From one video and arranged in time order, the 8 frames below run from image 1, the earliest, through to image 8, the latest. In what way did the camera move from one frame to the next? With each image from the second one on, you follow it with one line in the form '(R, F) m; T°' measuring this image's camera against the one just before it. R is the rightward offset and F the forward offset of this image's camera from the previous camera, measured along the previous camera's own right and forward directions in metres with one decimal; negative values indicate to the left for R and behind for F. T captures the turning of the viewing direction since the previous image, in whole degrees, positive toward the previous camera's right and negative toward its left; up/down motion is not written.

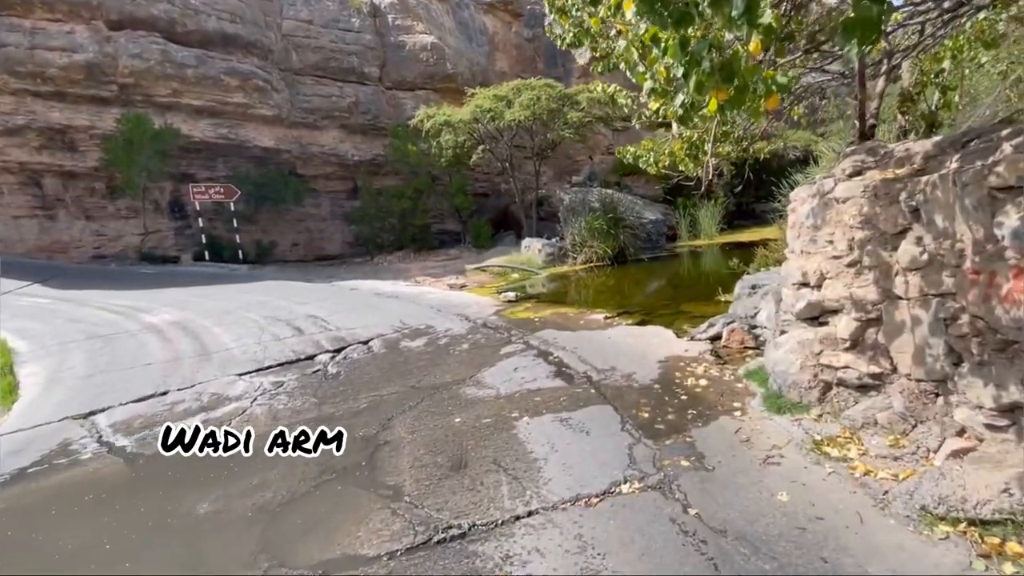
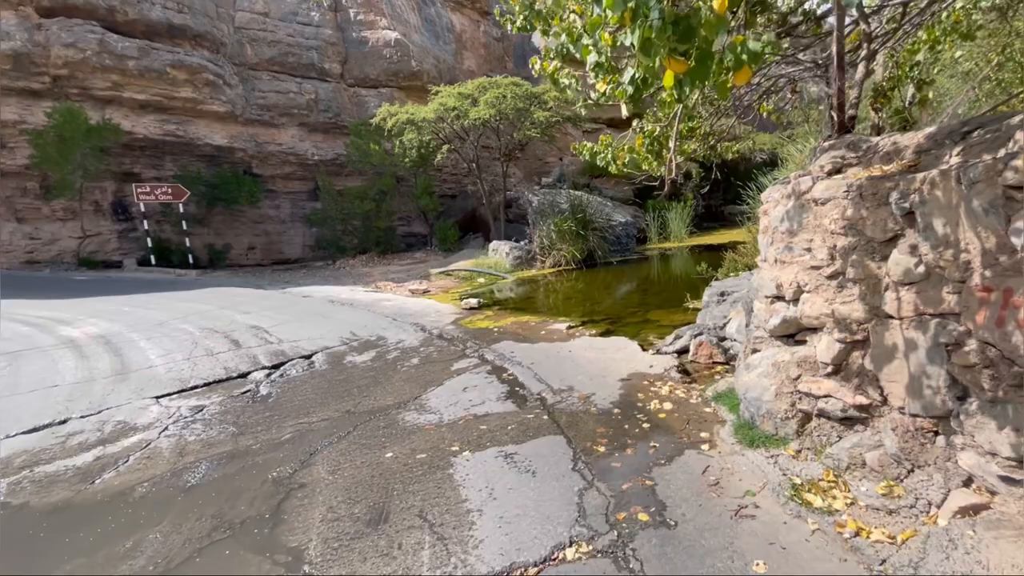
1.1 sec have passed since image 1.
(+0.2, +0.4) m; +3°
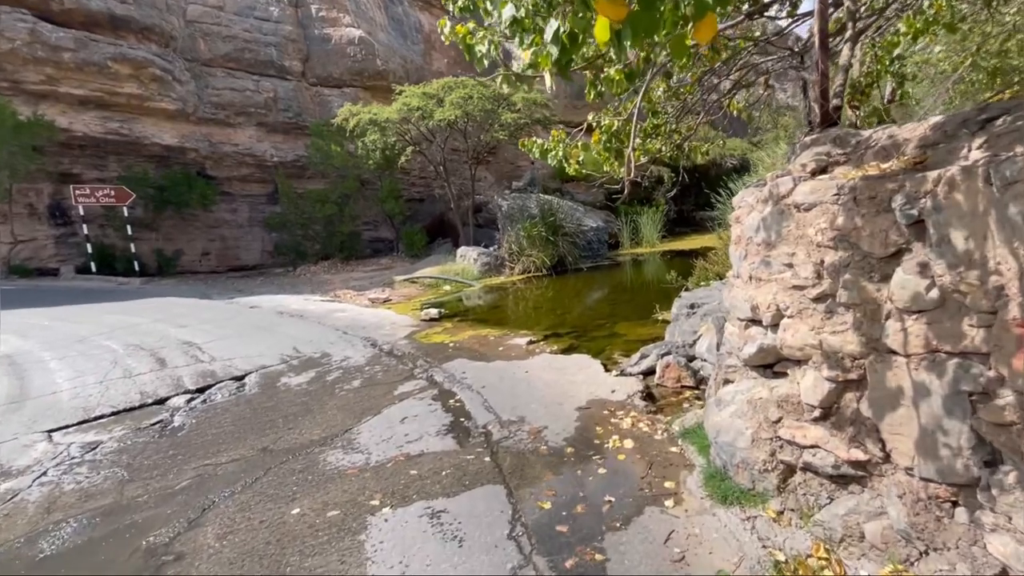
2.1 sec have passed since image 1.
(+0.2, +0.5) m; +3°
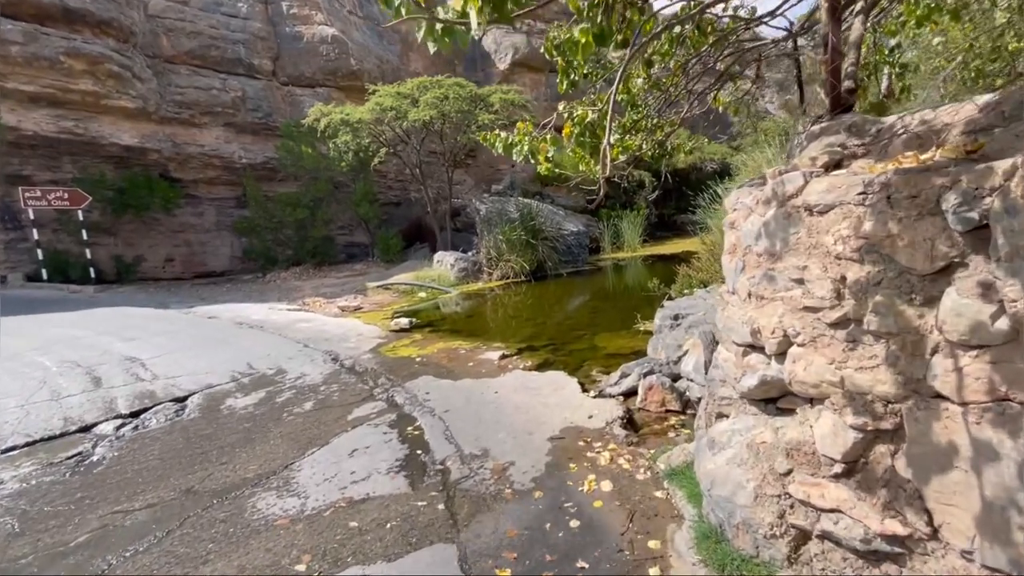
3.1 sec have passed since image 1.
(+0.1, +0.4) m; +2°
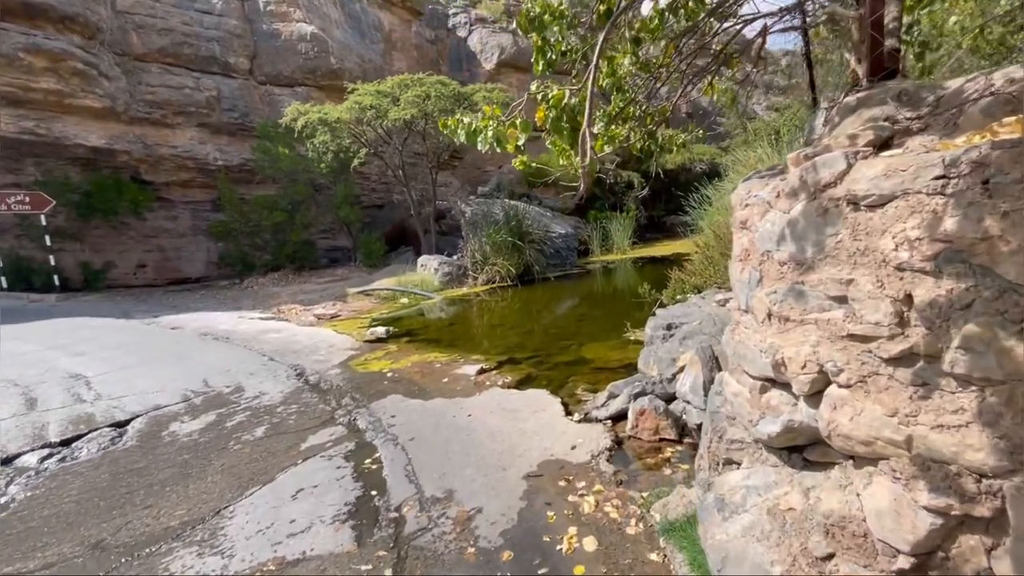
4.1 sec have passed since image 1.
(+0.1, +0.4) m; +1°
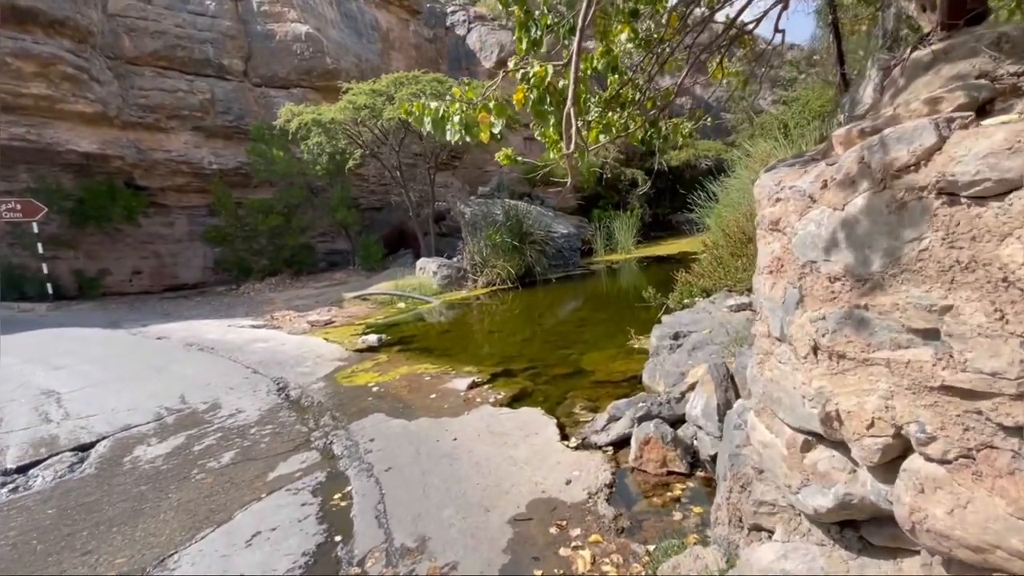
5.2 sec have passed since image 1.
(+0.1, +0.4) m; -1°
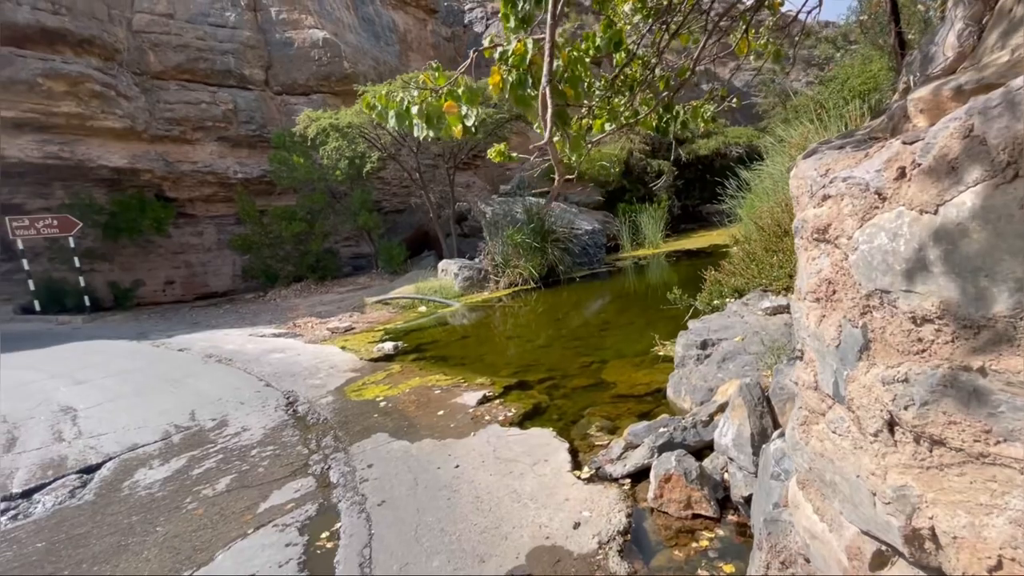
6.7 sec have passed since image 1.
(+0.2, +0.3) m; -3°
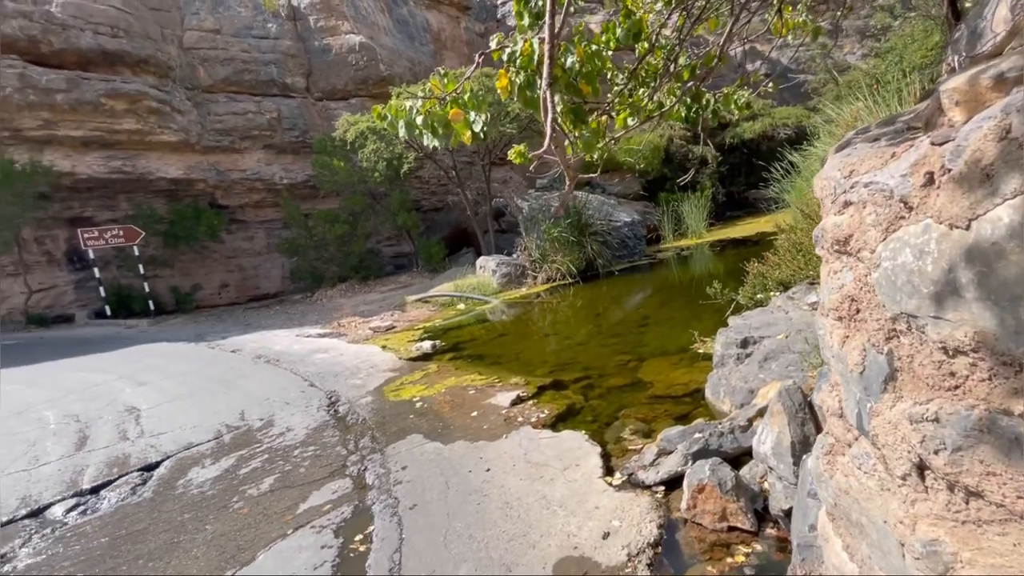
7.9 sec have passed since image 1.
(+0.1, 0.0) m; -5°
